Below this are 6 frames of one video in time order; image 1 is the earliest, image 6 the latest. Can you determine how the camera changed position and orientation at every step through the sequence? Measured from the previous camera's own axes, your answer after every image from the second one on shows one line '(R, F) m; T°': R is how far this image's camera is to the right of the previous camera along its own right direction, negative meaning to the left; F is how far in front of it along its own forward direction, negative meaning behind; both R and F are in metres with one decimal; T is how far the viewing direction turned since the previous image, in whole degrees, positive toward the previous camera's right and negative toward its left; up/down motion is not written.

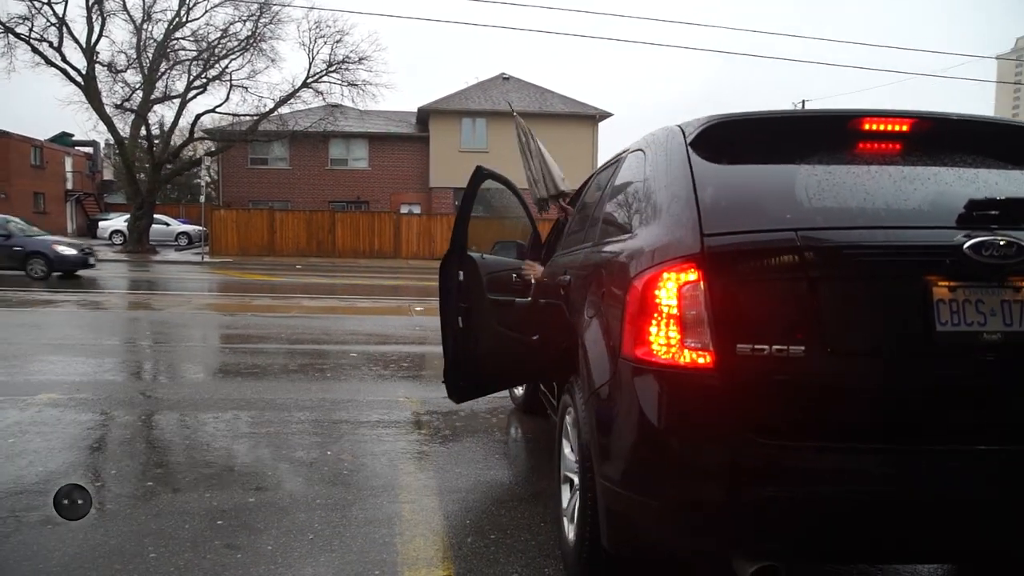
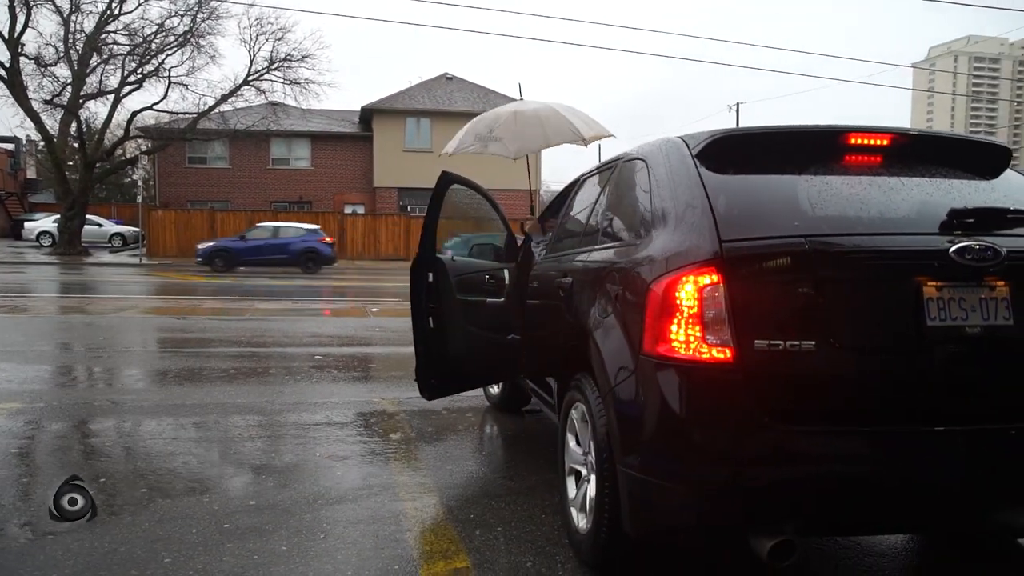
(-0.3, -0.1) m; +5°
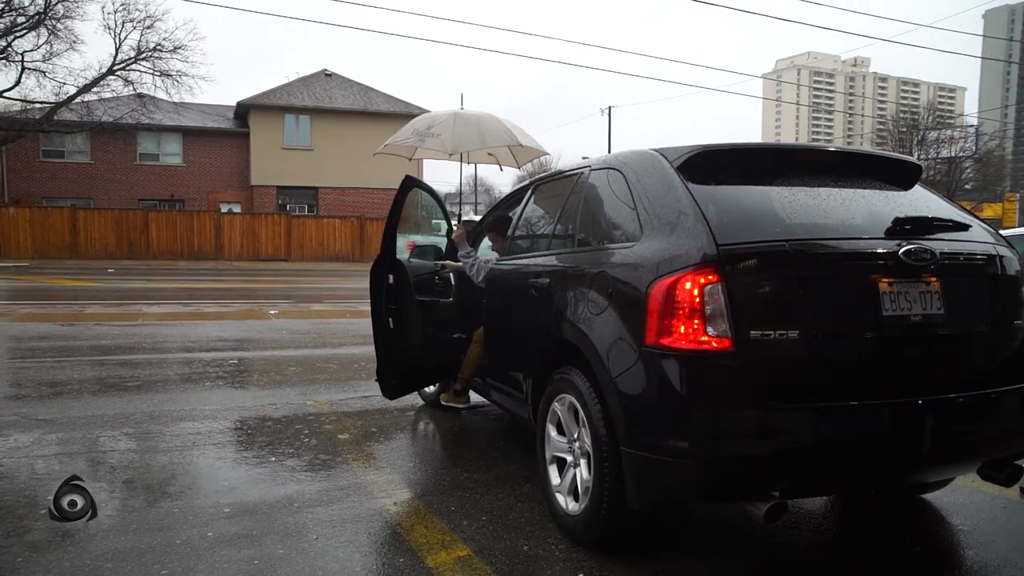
(-0.6, -0.1) m; +10°
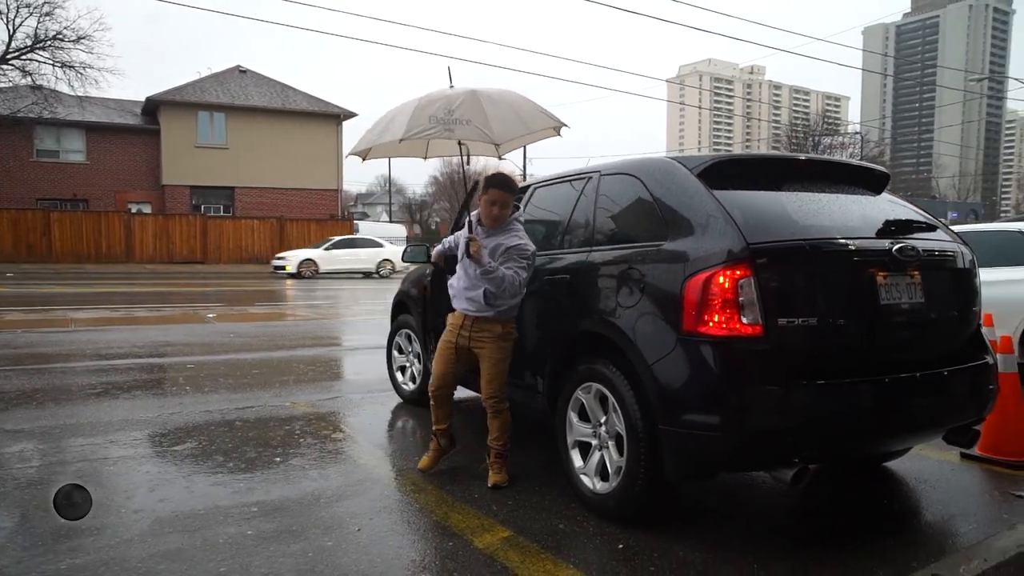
(-0.6, -0.2) m; +8°
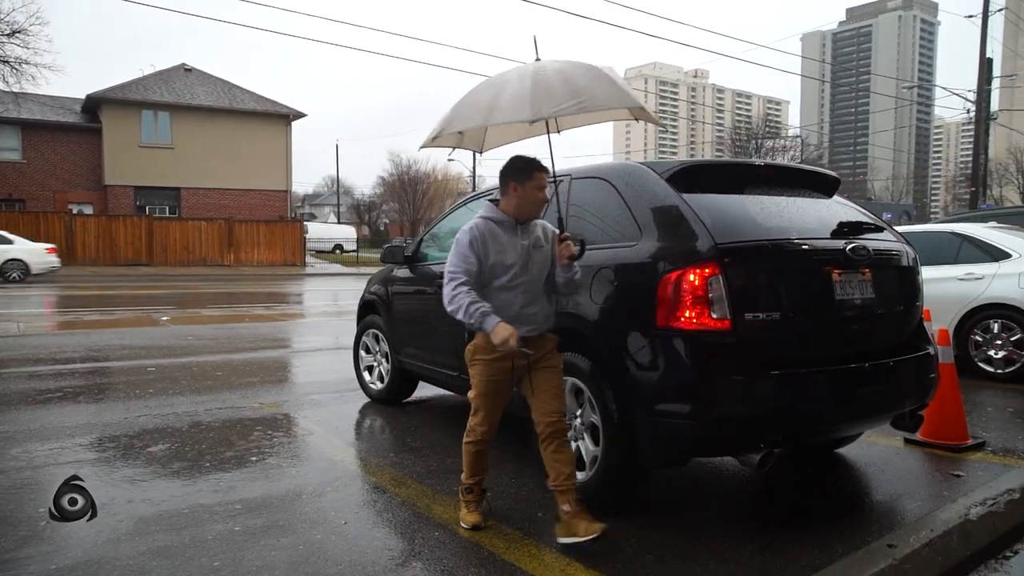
(-0.2, -0.1) m; +4°
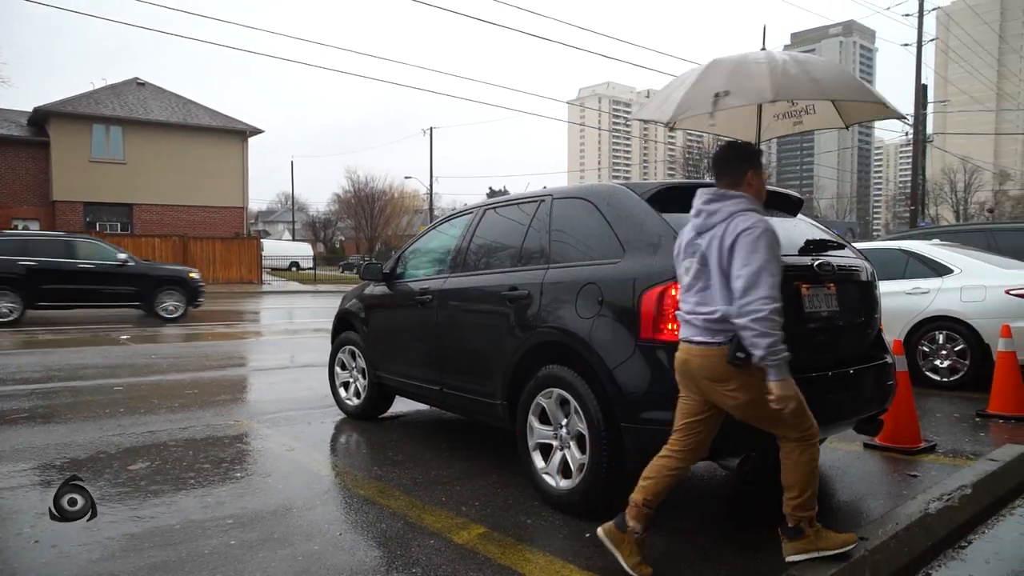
(-0.2, -0.2) m; +4°
